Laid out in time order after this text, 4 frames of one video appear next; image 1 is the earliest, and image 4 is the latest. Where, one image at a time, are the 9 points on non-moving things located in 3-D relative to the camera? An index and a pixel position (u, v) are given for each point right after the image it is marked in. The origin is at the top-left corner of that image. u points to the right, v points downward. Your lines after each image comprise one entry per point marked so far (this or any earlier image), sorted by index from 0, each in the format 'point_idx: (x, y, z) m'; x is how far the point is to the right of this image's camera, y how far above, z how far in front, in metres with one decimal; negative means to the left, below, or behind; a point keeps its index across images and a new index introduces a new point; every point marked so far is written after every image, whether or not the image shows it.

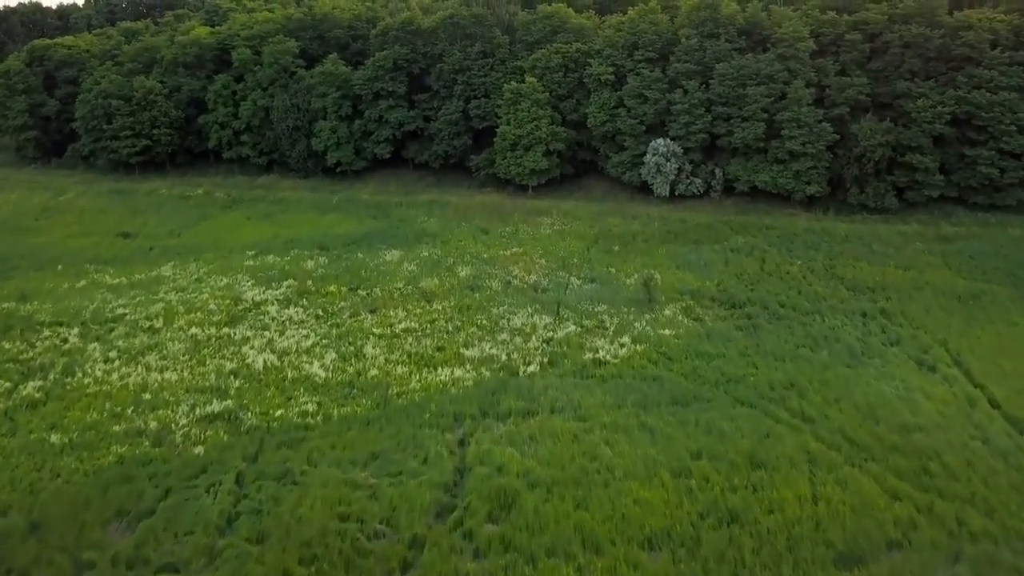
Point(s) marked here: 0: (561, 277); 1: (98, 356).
0: (+1.4, +0.3, +19.4) m
1: (-8.8, -1.5, +14.8) m
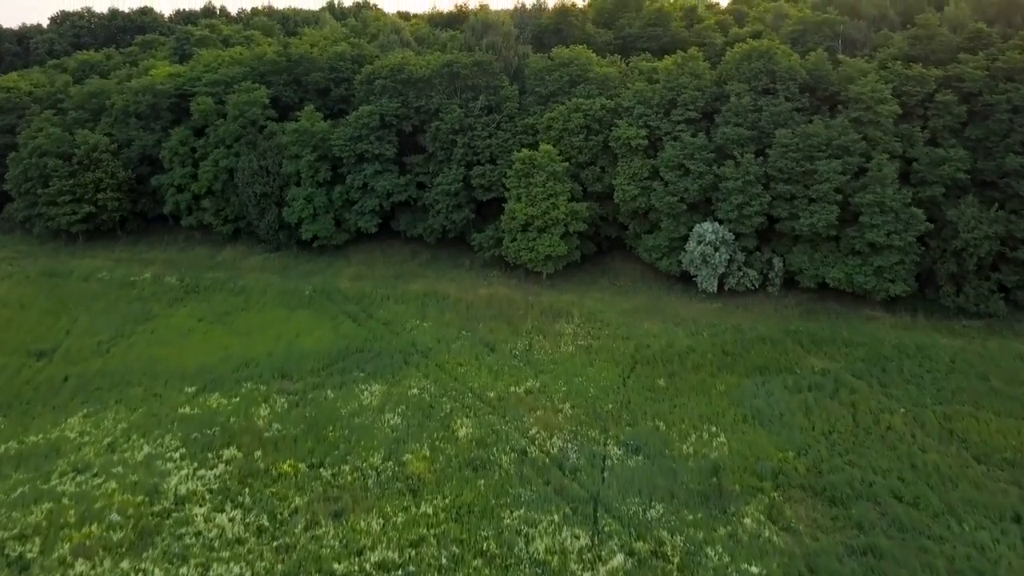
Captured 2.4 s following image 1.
0: (+1.7, -3.2, +14.6) m
1: (-8.5, -5.0, +10.0) m
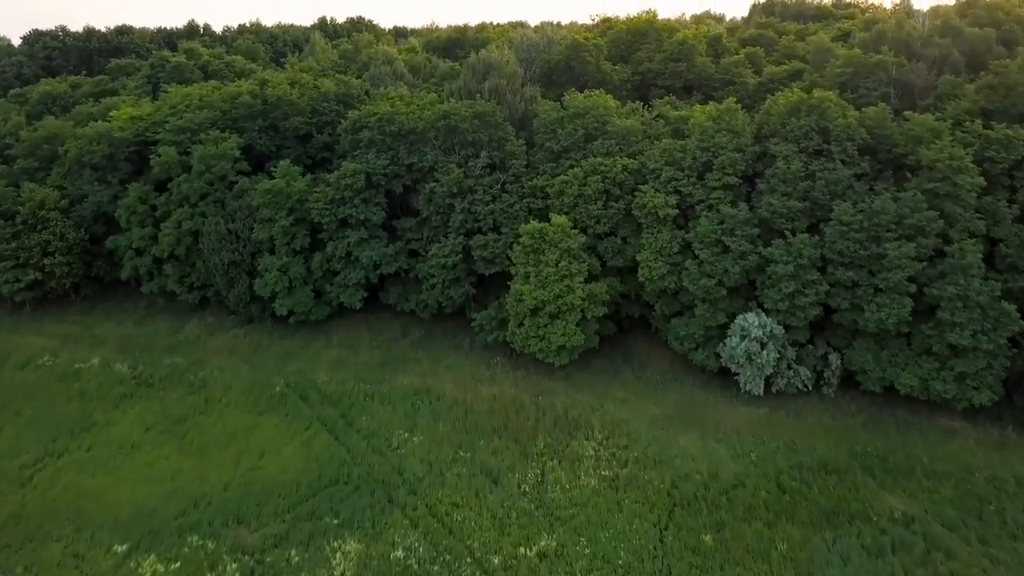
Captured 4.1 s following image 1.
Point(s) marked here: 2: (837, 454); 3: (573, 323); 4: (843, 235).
0: (+1.9, -5.8, +11.3) m
1: (-8.3, -7.6, +6.7) m
2: (+7.5, -3.8, +15.9) m
3: (+1.6, -0.9, +18.5) m
4: (+8.2, +1.4, +17.2) m
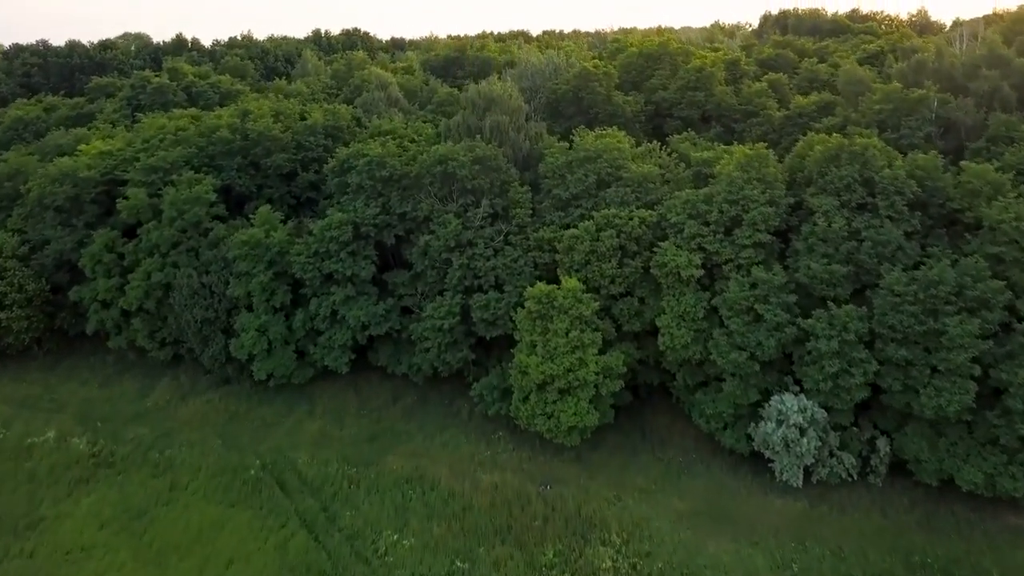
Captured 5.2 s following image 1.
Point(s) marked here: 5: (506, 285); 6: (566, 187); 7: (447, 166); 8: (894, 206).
0: (+2.0, -7.5, +9.2) m
1: (-8.2, -9.3, +4.6) m
2: (+7.6, -5.5, +13.8) m
3: (+1.7, -2.6, +16.4) m
4: (+8.3, -0.3, +15.0) m
5: (-0.2, +0.1, +18.1) m
6: (+1.4, +2.7, +18.7) m
7: (-1.8, +3.4, +18.9) m
8: (+8.9, +1.8, +16.1) m
